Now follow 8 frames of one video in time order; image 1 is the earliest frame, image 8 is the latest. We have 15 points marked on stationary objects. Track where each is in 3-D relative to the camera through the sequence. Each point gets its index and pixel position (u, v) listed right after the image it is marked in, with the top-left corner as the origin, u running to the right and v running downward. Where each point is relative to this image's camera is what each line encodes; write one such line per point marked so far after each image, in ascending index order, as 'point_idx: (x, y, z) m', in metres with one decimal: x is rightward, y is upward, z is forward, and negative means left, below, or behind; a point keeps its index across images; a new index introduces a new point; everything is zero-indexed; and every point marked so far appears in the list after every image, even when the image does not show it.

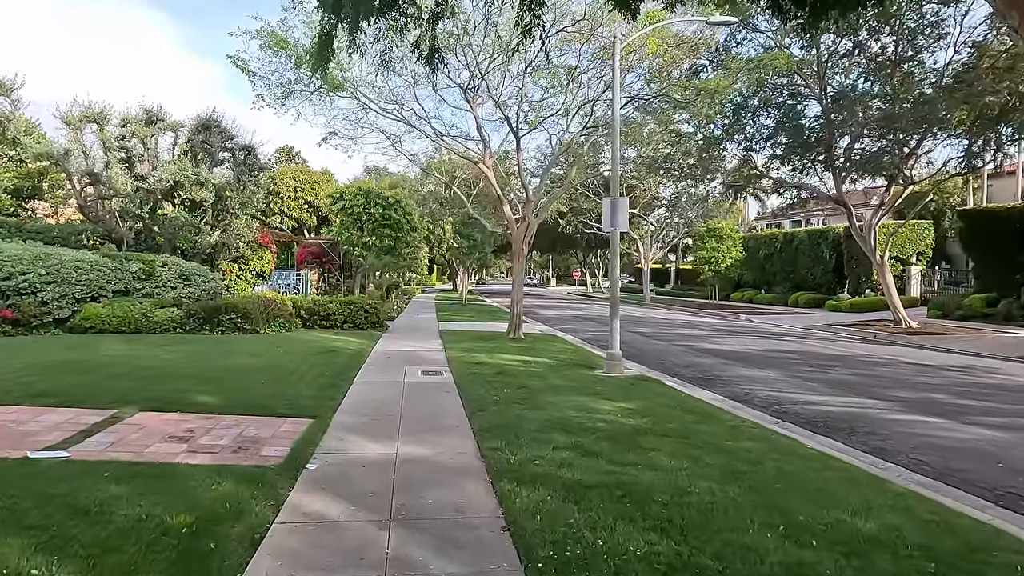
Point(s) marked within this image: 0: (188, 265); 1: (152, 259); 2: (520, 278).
0: (-8.2, +0.6, +16.5) m
1: (-8.6, +0.7, +15.8) m
2: (+0.2, +0.2, +17.0) m
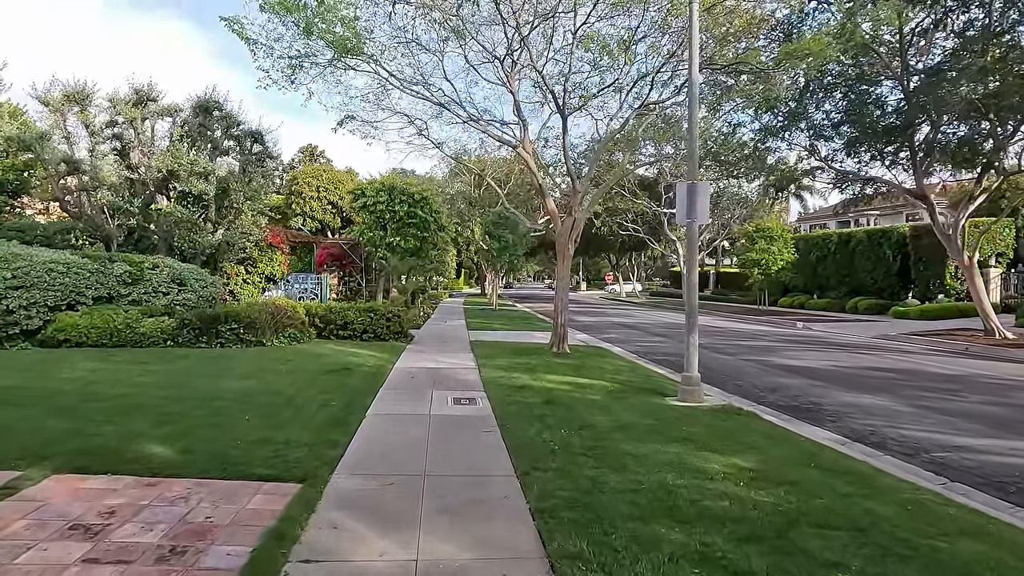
0: (-7.3, +0.5, +14.4) m
1: (-7.7, +0.6, +13.7) m
2: (+1.1, +0.1, +14.6) m
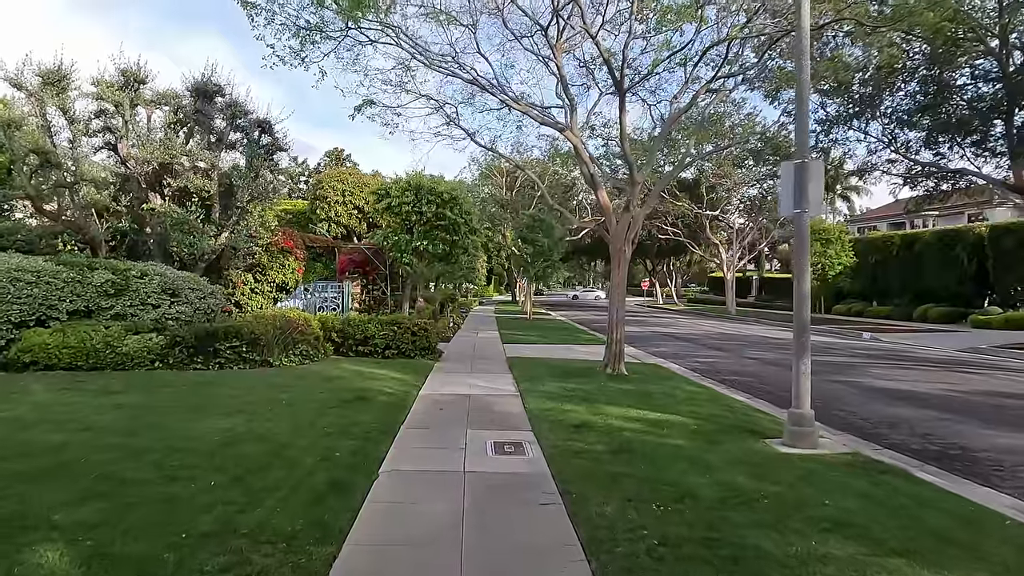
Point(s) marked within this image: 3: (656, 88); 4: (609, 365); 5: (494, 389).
0: (-6.4, +0.3, +12.6) m
1: (-6.9, +0.4, +11.9) m
2: (+2.0, -0.1, +12.3) m
3: (+3.3, +4.6, +15.2) m
4: (+1.8, -1.4, +12.4) m
5: (-0.3, -1.7, +11.1) m
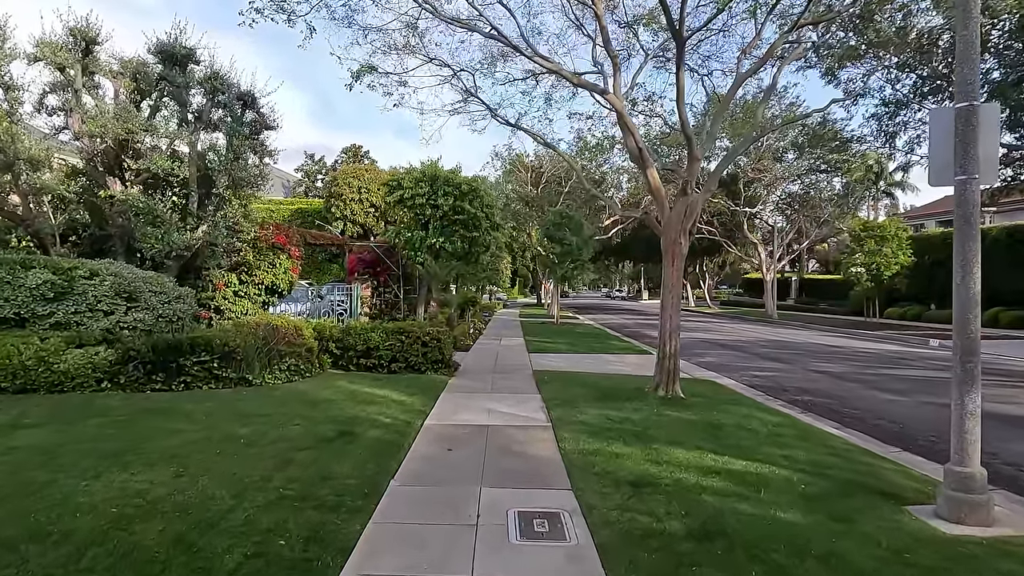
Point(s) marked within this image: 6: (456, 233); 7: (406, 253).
0: (-6.0, +0.2, +10.5) m
1: (-6.5, +0.3, +9.8) m
2: (+2.4, -0.1, +10.0) m
3: (+3.8, +4.5, +12.8) m
4: (+2.3, -1.5, +10.0) m
5: (+0.1, -1.7, +8.8) m
6: (-1.5, +1.5, +18.2) m
7: (-3.0, +1.0, +18.8) m
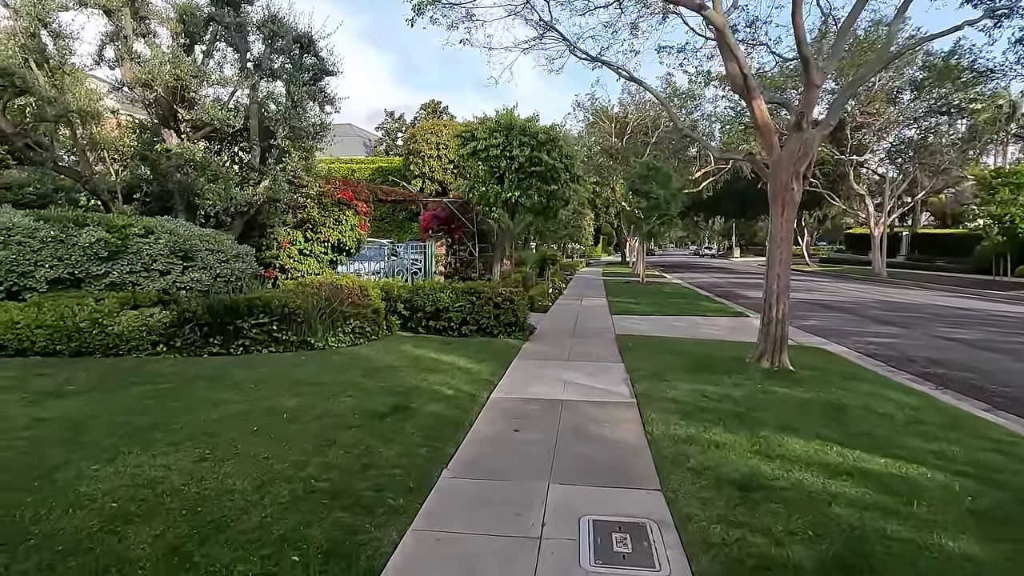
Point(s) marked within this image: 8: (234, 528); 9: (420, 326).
0: (-4.8, +0.9, +10.0) m
1: (-5.4, +0.9, +9.4) m
2: (+3.5, +0.5, +8.5) m
3: (+5.2, +5.3, +10.8) m
4: (+3.3, -0.9, +8.6) m
5: (+1.0, -1.2, +7.7) m
6: (+0.5, +2.6, +17.0) m
7: (-0.8, +2.1, +17.8) m
8: (-1.6, -1.4, +3.8) m
9: (-1.7, -0.7, +11.9) m
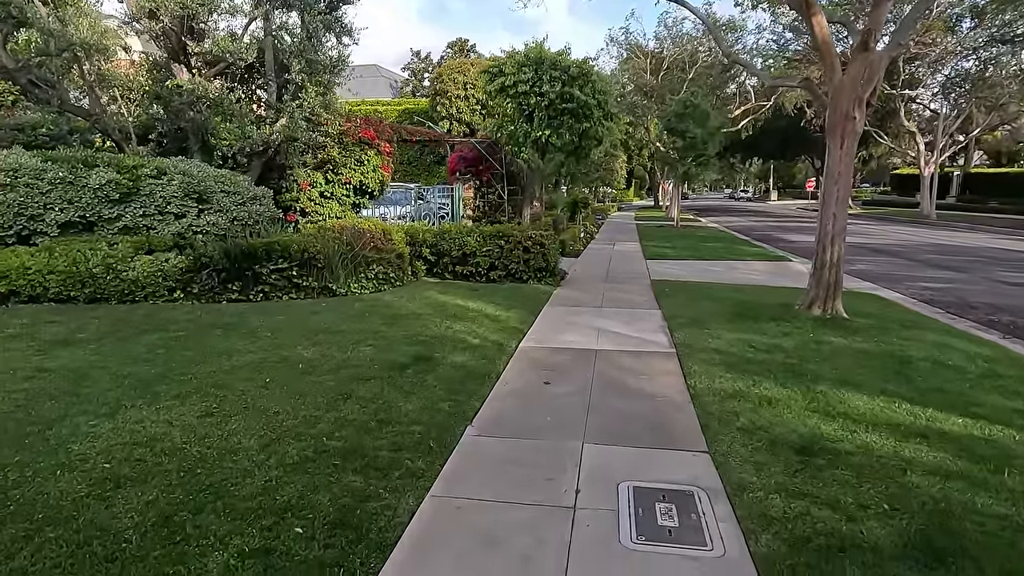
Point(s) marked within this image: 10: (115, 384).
0: (-4.4, +1.7, +9.6) m
1: (-5.0, +1.7, +9.0) m
2: (+3.8, +1.1, +7.7) m
3: (+5.6, +6.2, +9.5) m
4: (+3.7, -0.2, +7.9) m
5: (+1.3, -0.6, +7.2) m
6: (+1.3, +4.0, +16.1) m
7: (0.0, +3.6, +17.1) m
8: (-1.4, -1.1, +3.5) m
9: (-1.1, +0.3, +11.5) m
10: (-3.0, -0.7, +5.1) m
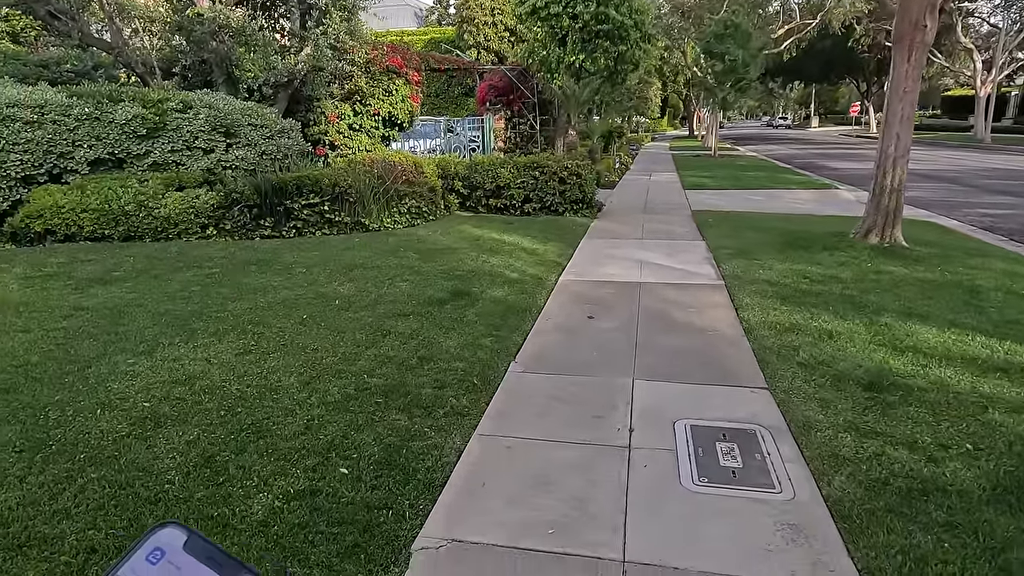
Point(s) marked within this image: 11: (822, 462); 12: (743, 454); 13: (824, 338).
0: (-3.9, +2.6, +9.3) m
1: (-4.5, +2.5, +8.8) m
2: (+4.2, +1.9, +7.1) m
3: (+6.0, +7.1, +8.4) m
4: (+4.1, +0.6, +7.5) m
5: (+1.7, +0.2, +6.9) m
6: (+2.0, +5.6, +15.3) m
7: (+0.8, +5.3, +16.4) m
8: (-1.2, -0.7, +3.3) m
9: (-0.6, +1.4, +11.2) m
10: (-2.7, -0.2, +5.0) m
11: (+1.5, -0.8, +3.1) m
12: (+1.1, -0.8, +3.2) m
13: (+2.2, -0.3, +4.7) m
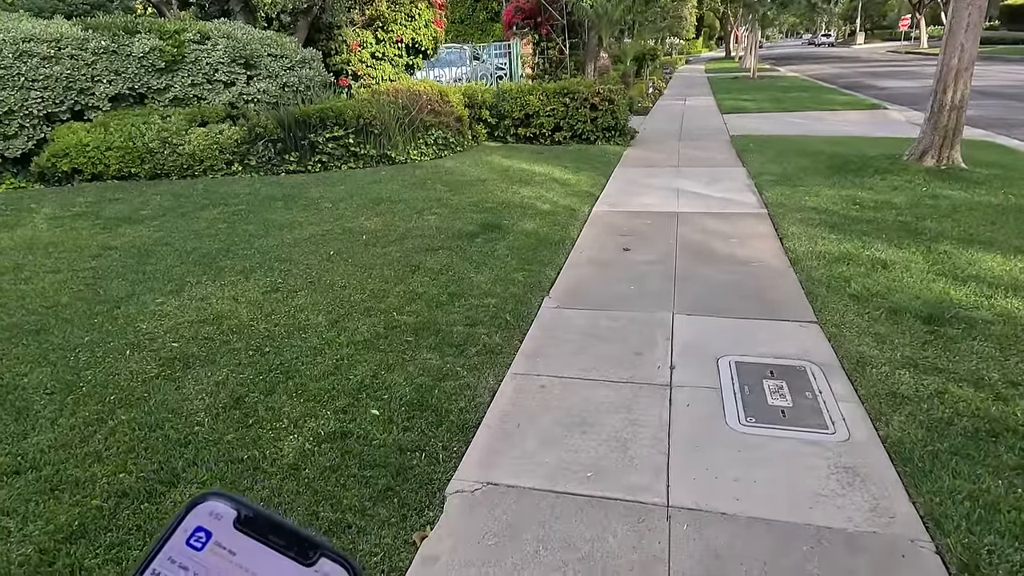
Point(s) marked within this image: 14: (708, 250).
0: (-3.5, +3.4, +9.0) m
1: (-4.2, +3.3, +8.5) m
2: (+4.5, +2.7, +6.5) m
3: (+6.3, +8.0, +7.1) m
4: (+4.4, +1.4, +7.0) m
5: (+2.1, +0.9, +6.5) m
6: (+2.6, +7.1, +14.4) m
7: (+1.4, +6.9, +15.5) m
8: (-1.0, -0.4, +3.3) m
9: (-0.1, +2.5, +10.8) m
10: (-2.5, +0.2, +4.9) m
11: (+1.6, -0.5, +2.9) m
12: (+1.3, -0.5, +3.1) m
13: (+2.4, +0.1, +4.4) m
14: (+1.5, +0.3, +5.1) m
